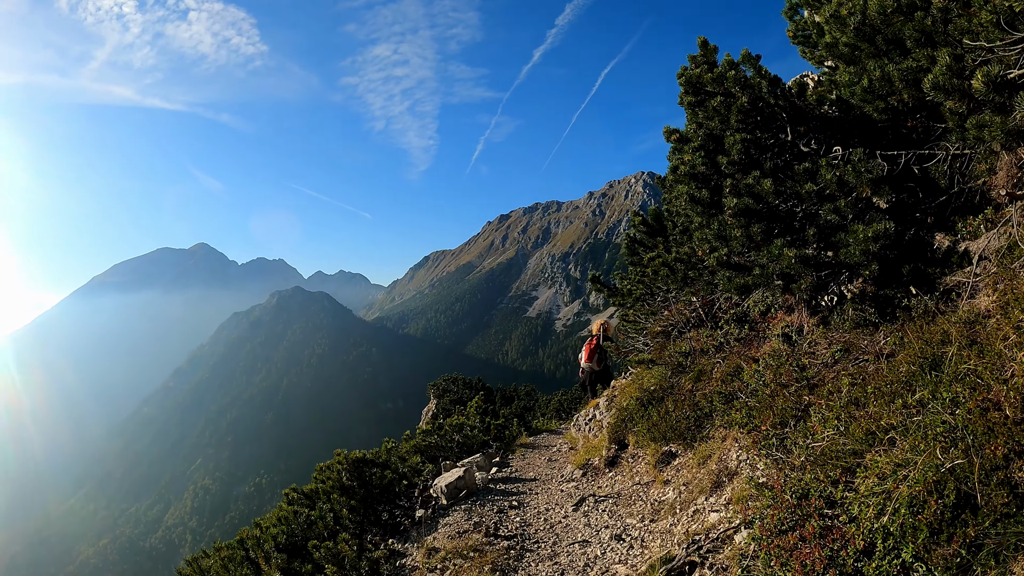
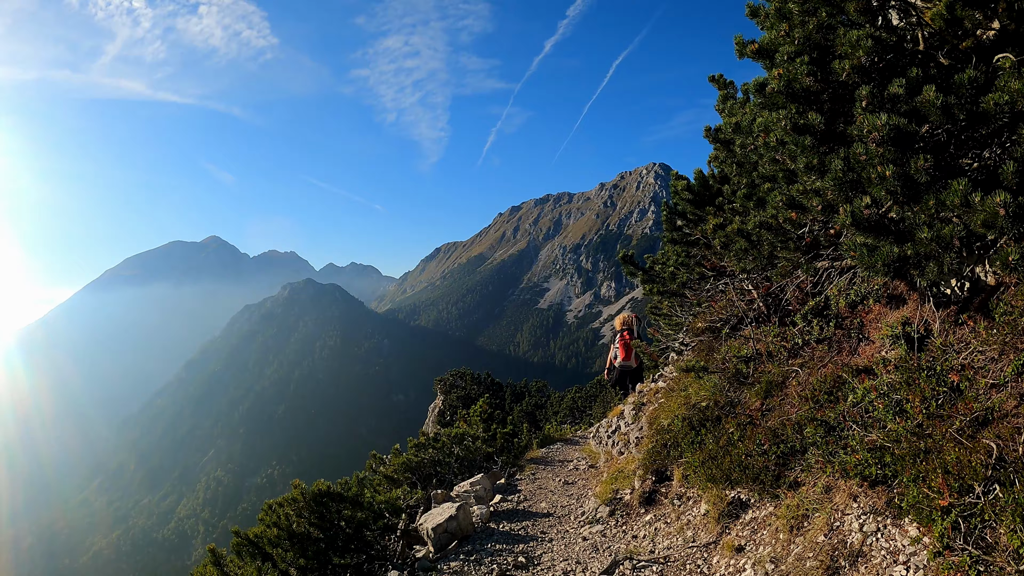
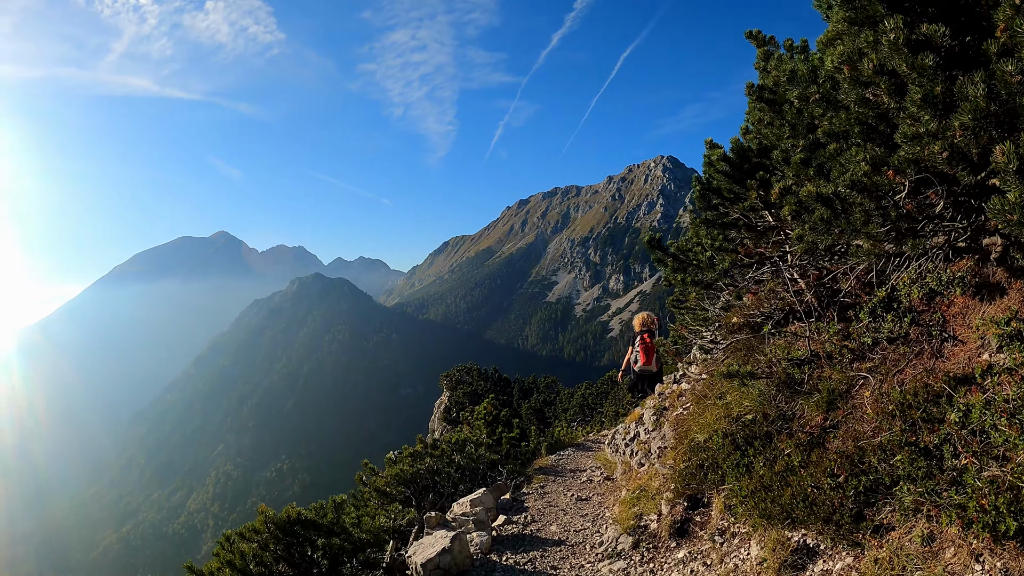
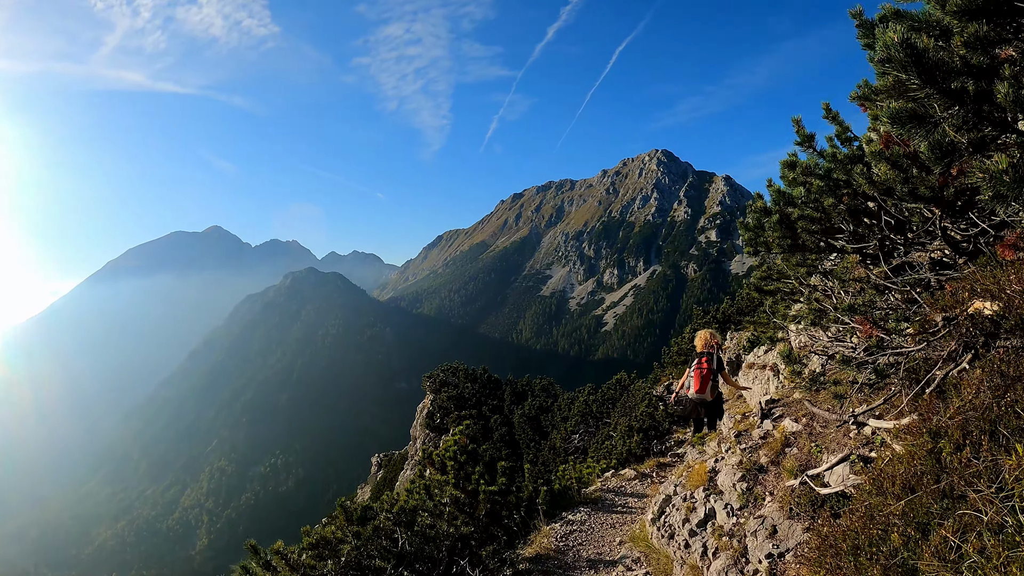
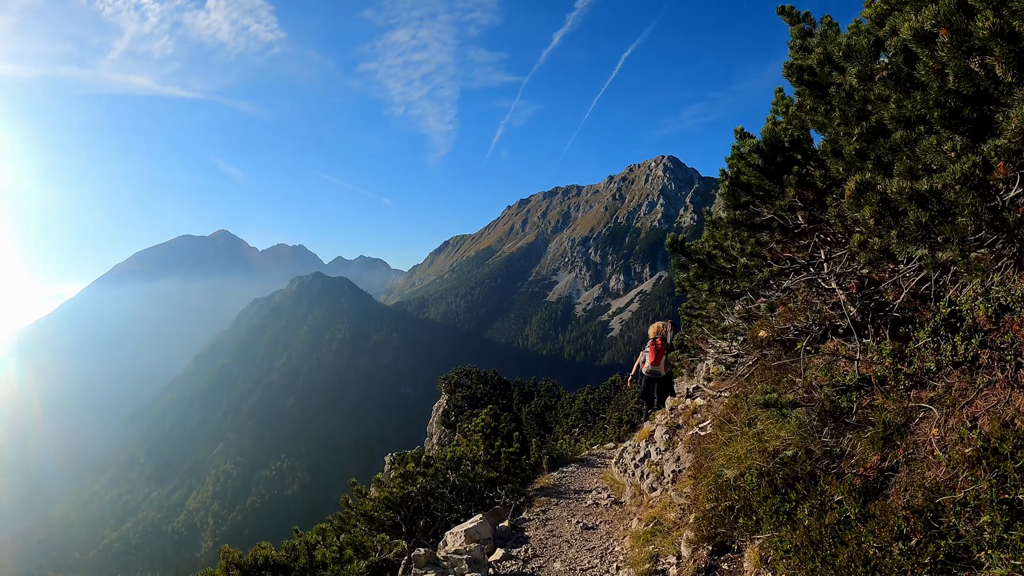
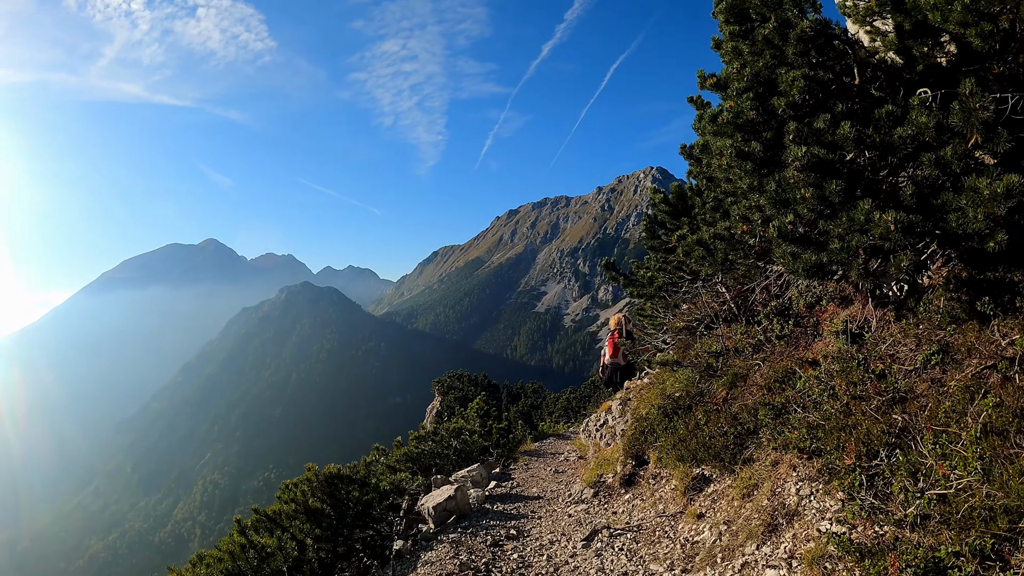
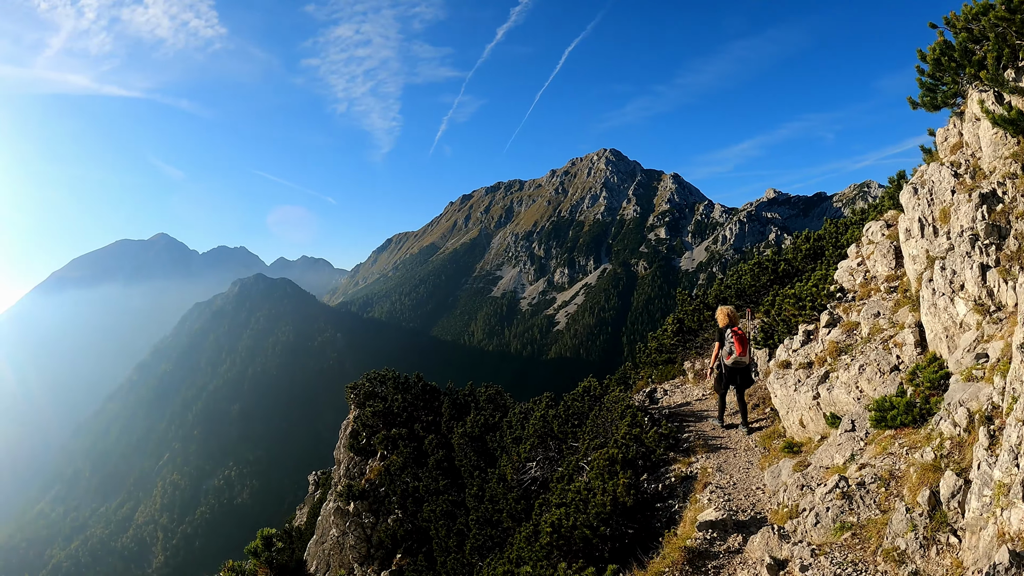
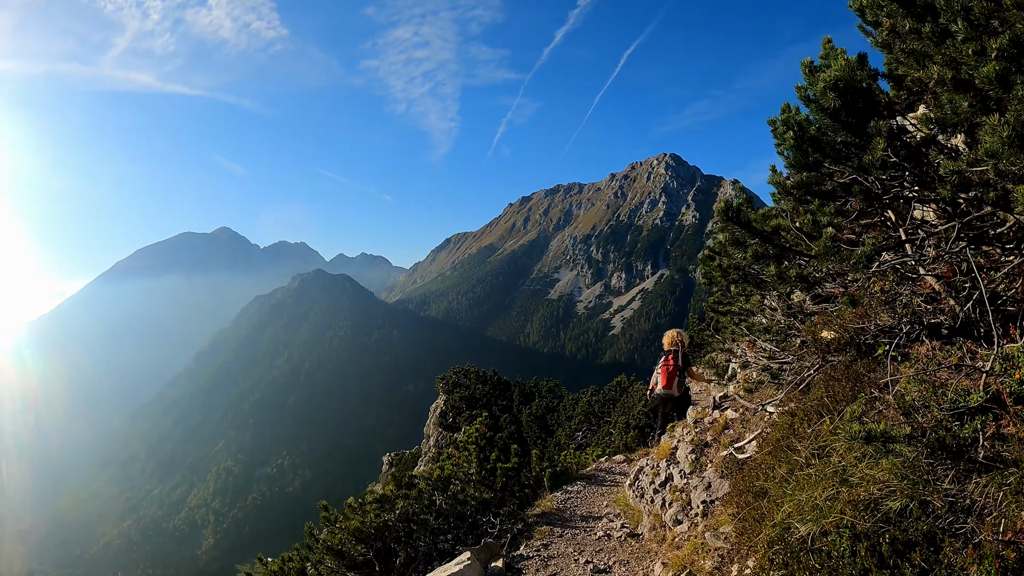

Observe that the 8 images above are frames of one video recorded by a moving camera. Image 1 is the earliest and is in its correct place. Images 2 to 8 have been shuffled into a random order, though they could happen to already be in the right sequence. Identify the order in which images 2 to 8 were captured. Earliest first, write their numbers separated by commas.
6, 2, 3, 5, 8, 4, 7
